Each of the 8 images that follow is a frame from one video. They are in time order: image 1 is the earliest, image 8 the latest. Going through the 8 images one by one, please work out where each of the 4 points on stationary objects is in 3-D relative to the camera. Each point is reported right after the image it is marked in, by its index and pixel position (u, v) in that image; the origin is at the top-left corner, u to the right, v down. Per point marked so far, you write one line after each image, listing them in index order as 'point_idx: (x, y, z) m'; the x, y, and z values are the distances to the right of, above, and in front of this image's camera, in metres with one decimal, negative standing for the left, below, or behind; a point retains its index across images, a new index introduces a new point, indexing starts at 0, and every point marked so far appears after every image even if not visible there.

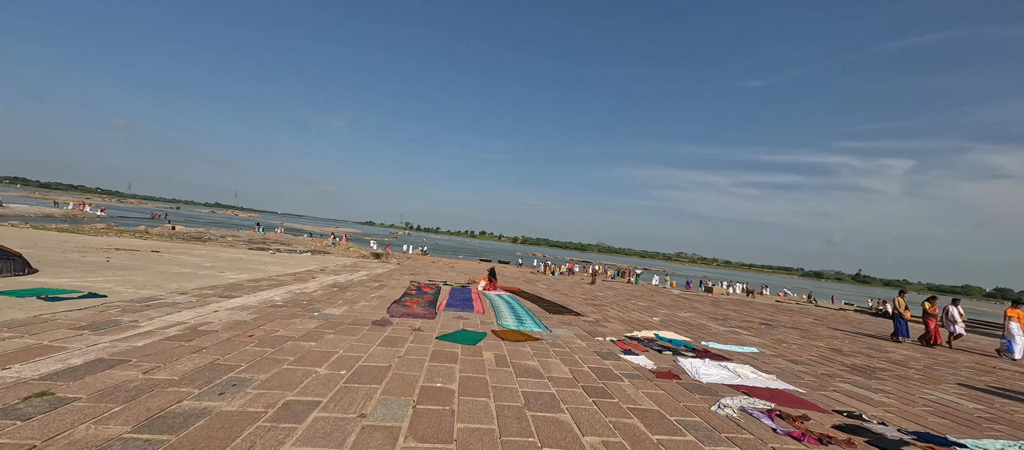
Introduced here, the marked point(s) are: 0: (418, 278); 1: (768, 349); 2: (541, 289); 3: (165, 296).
0: (-3.8, -2.2, +13.8) m
1: (+7.5, -3.6, +9.7) m
2: (+1.4, -2.9, +15.5) m
3: (-6.6, -1.3, +6.3) m
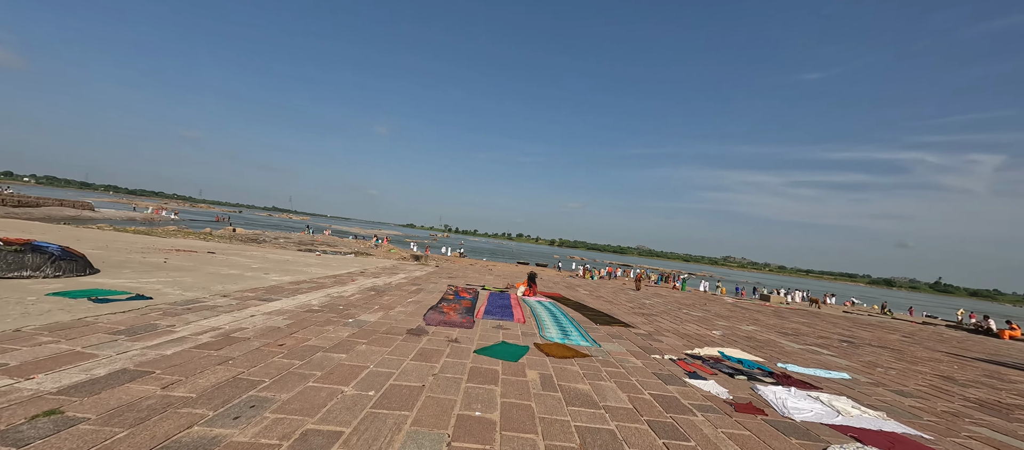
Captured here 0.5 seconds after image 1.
0: (-2.2, -2.3, +13.5) m
1: (+8.6, -3.7, +8.2) m
2: (+3.2, -3.0, +14.6) m
3: (-5.8, -1.4, +6.3) m
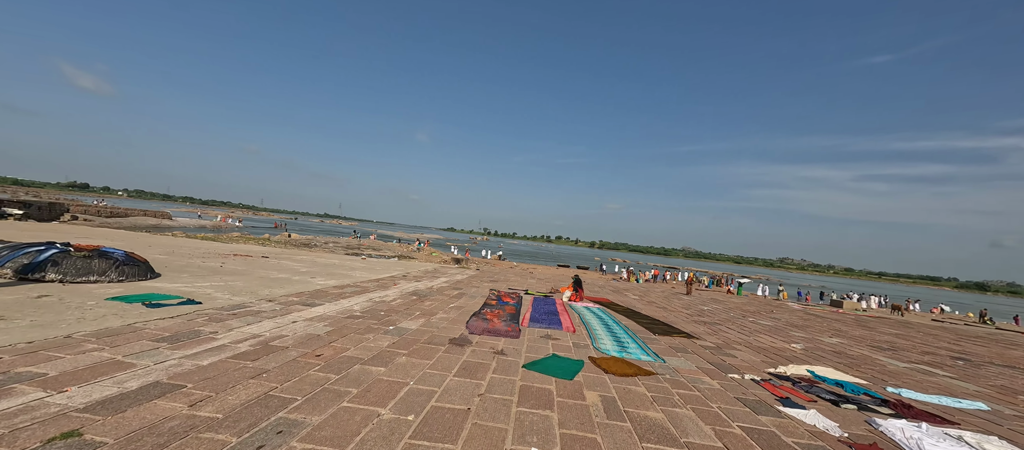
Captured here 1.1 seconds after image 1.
0: (-0.6, -2.4, +13.0) m
1: (+9.6, -3.5, +6.5) m
2: (+5.0, -3.0, +13.5) m
3: (-4.9, -1.5, +6.3) m
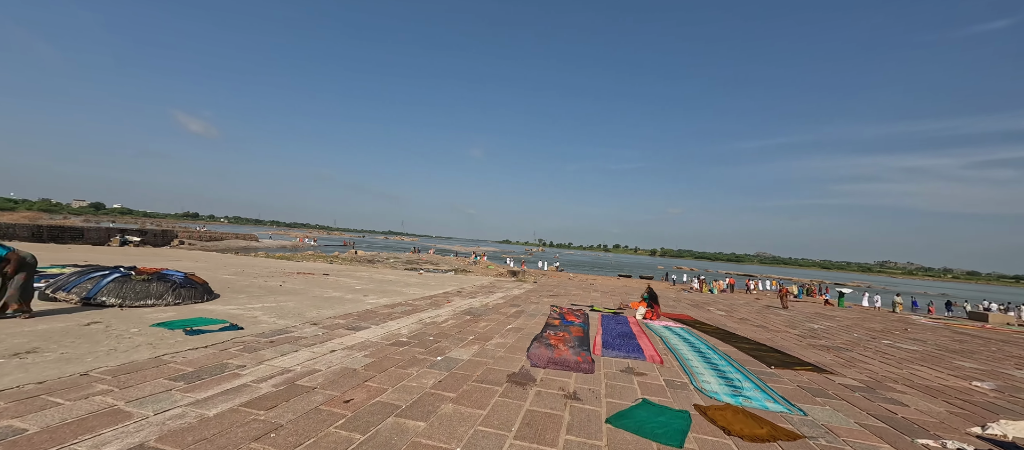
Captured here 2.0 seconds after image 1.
0: (+1.6, -2.7, +11.8) m
1: (+10.6, -3.2, +3.7) m
2: (+7.1, -3.1, +11.4) m
3: (-3.7, -1.8, +5.8) m
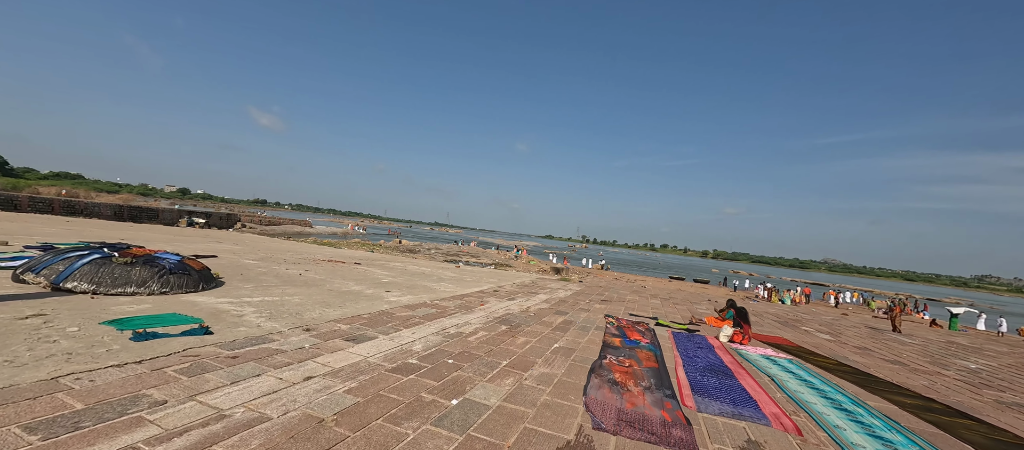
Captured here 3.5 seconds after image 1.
0: (+2.9, -2.5, +9.8) m
1: (+10.9, -3.4, +0.8) m
2: (+8.3, -3.1, +8.8) m
3: (-3.1, -1.5, +4.5) m
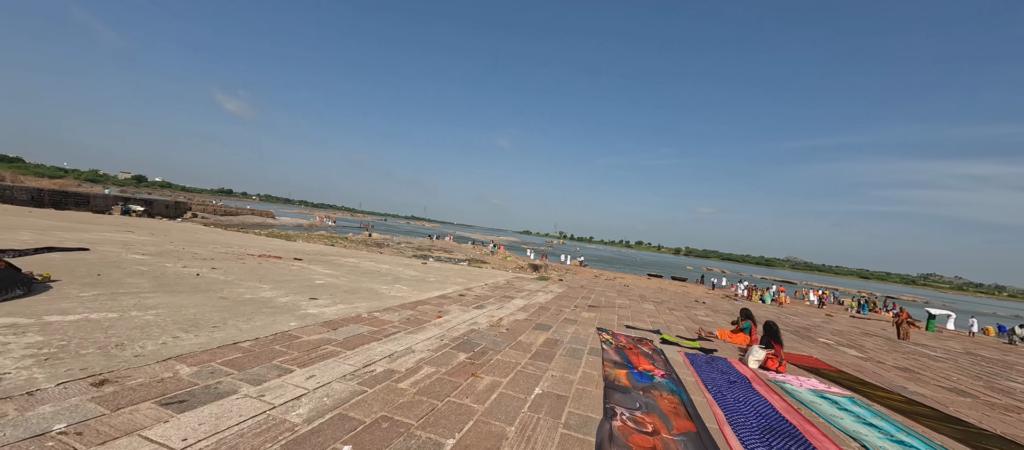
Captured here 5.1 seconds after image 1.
0: (+2.2, -2.2, +8.1) m
1: (+10.7, -3.4, -0.5) m
2: (+7.7, -2.9, +7.4) m
3: (-3.5, -1.2, +2.4) m
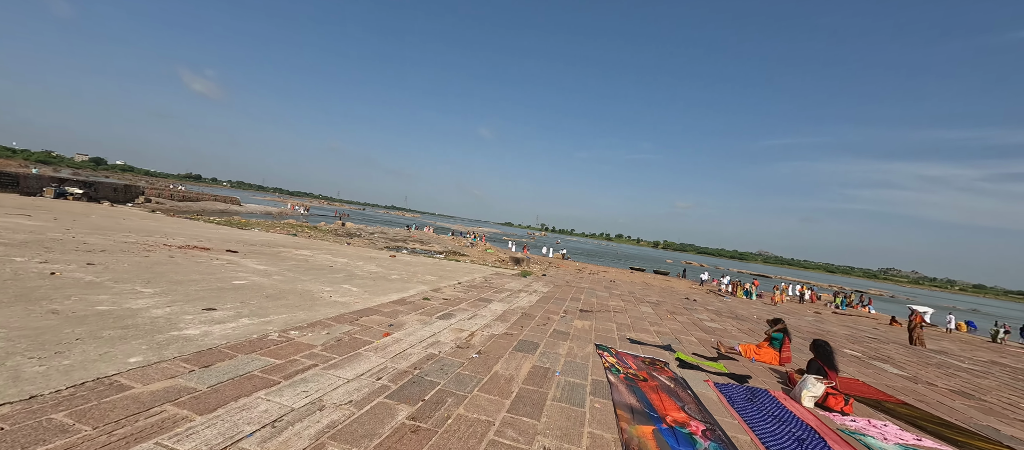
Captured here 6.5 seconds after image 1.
0: (+1.7, -2.0, +6.6) m
1: (+10.6, -3.5, -1.5) m
2: (+7.2, -2.8, +6.2) m
3: (-3.6, -1.1, +0.7) m
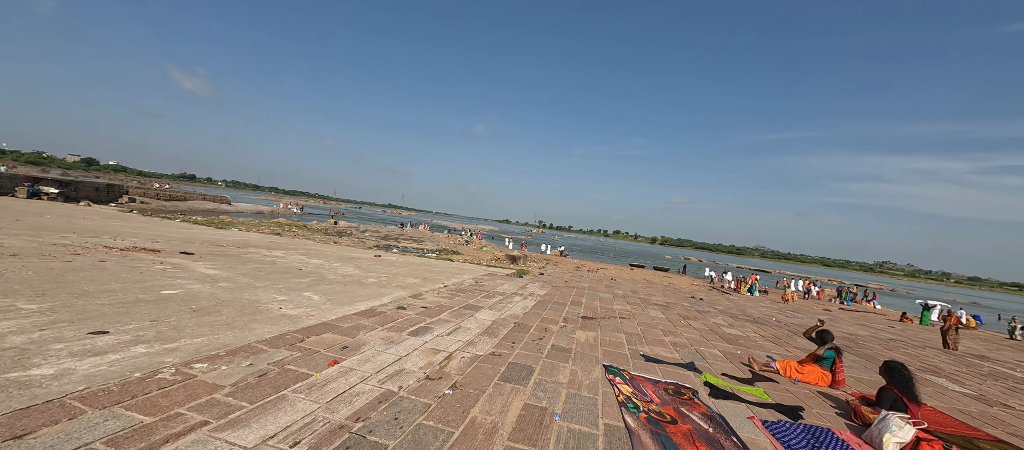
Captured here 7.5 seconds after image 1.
0: (+1.6, -1.9, +5.6) m
1: (+10.5, -3.4, -2.5) m
2: (+7.1, -2.7, +5.2) m
3: (-3.8, -1.1, -0.4) m
